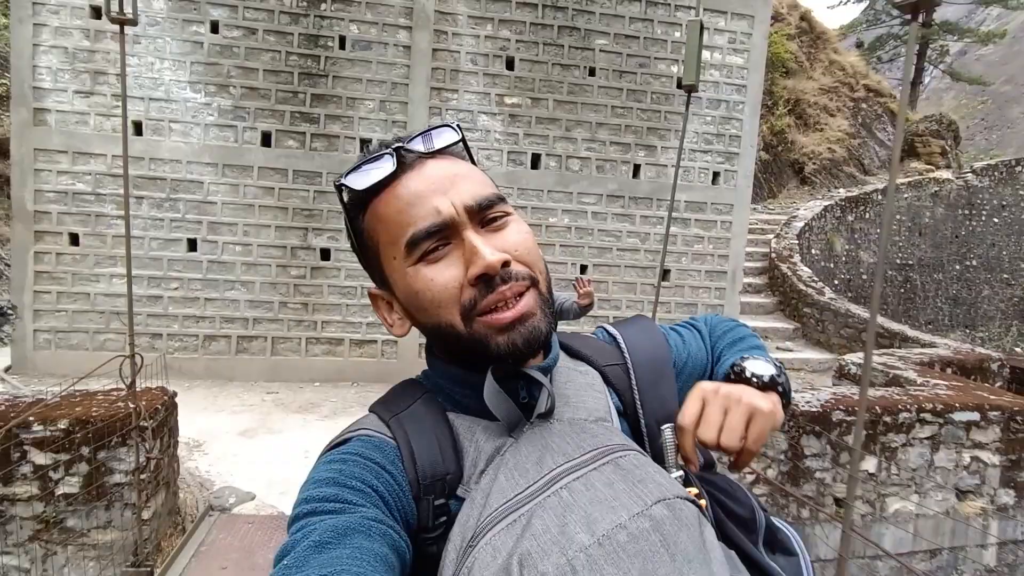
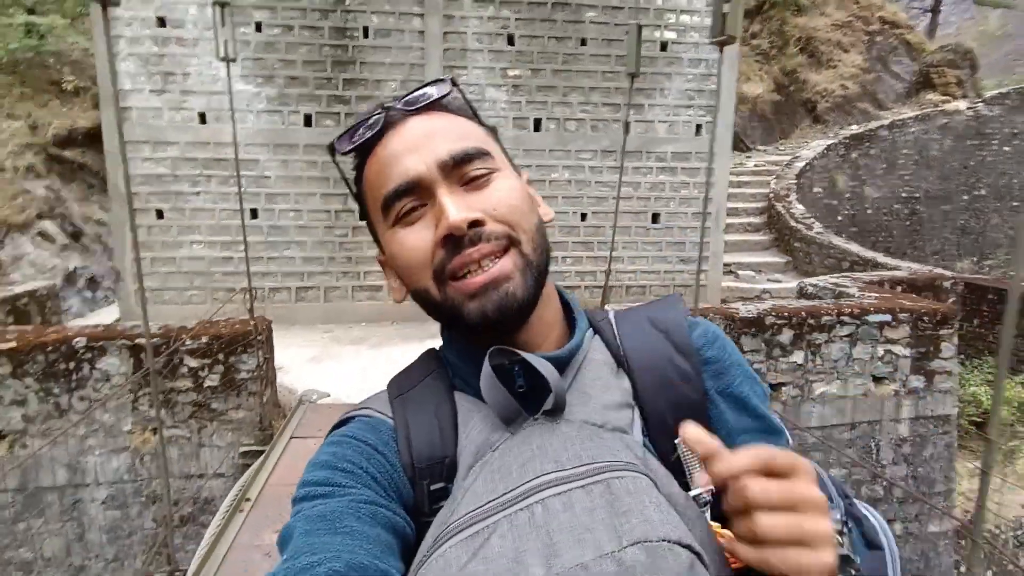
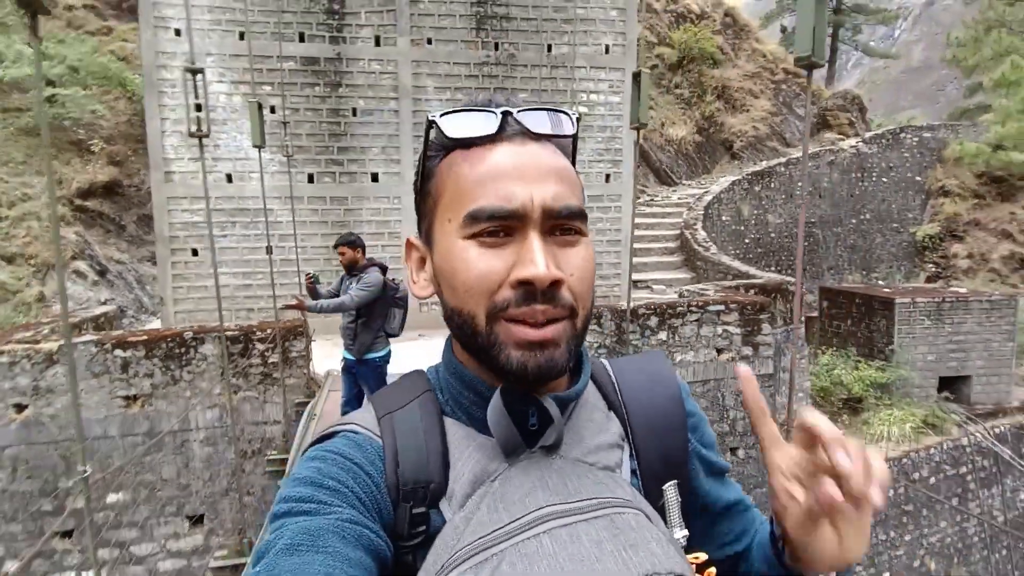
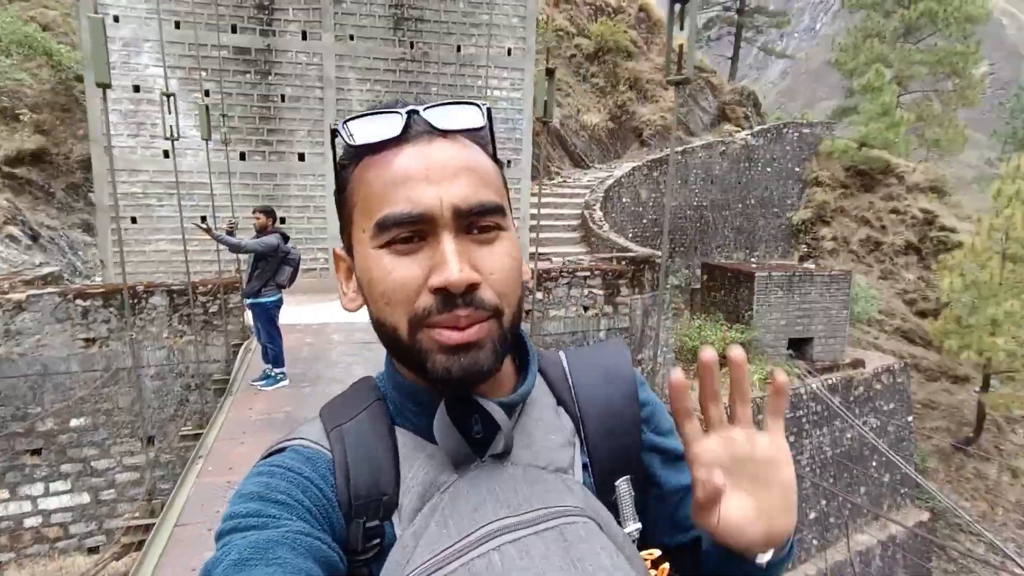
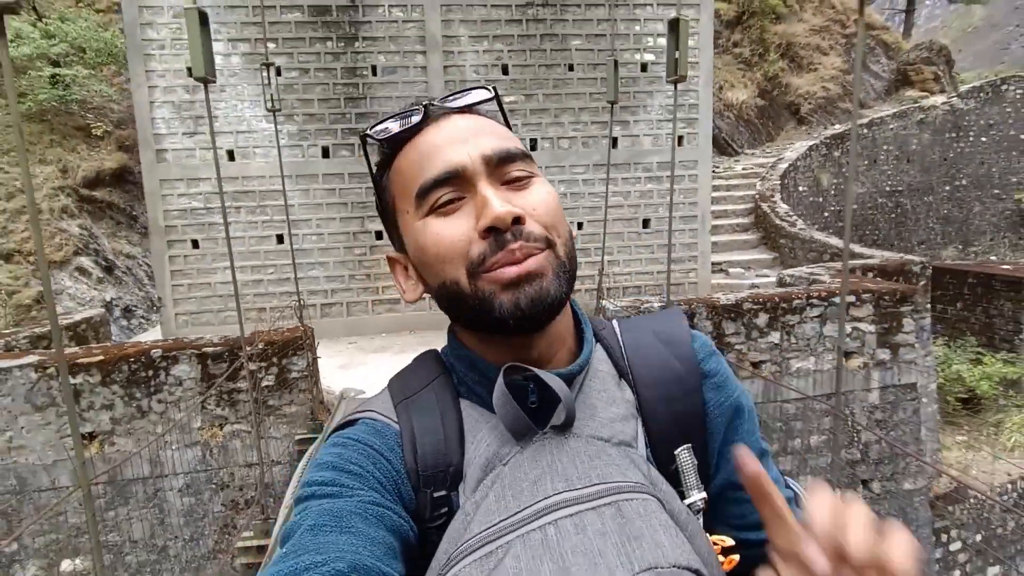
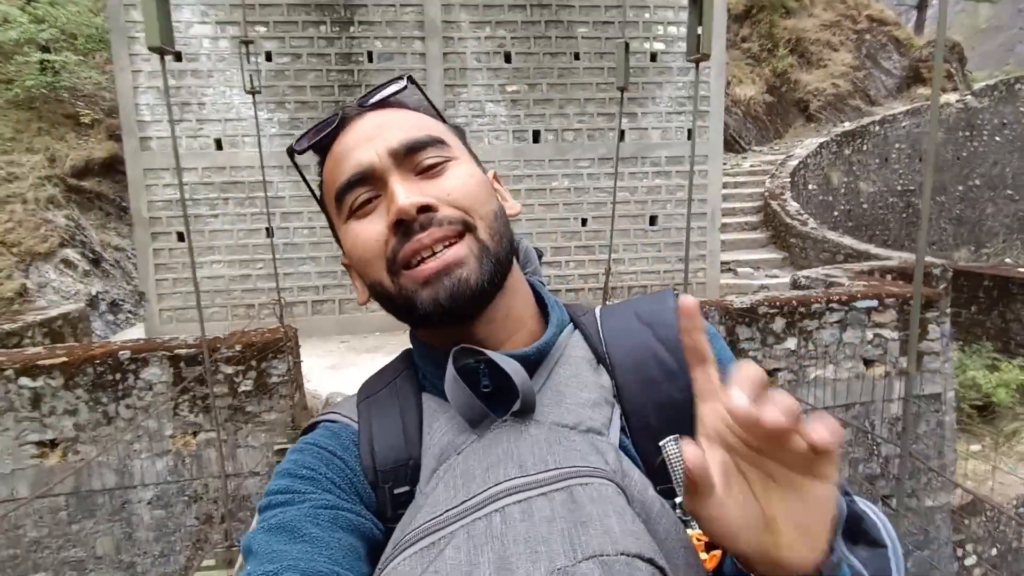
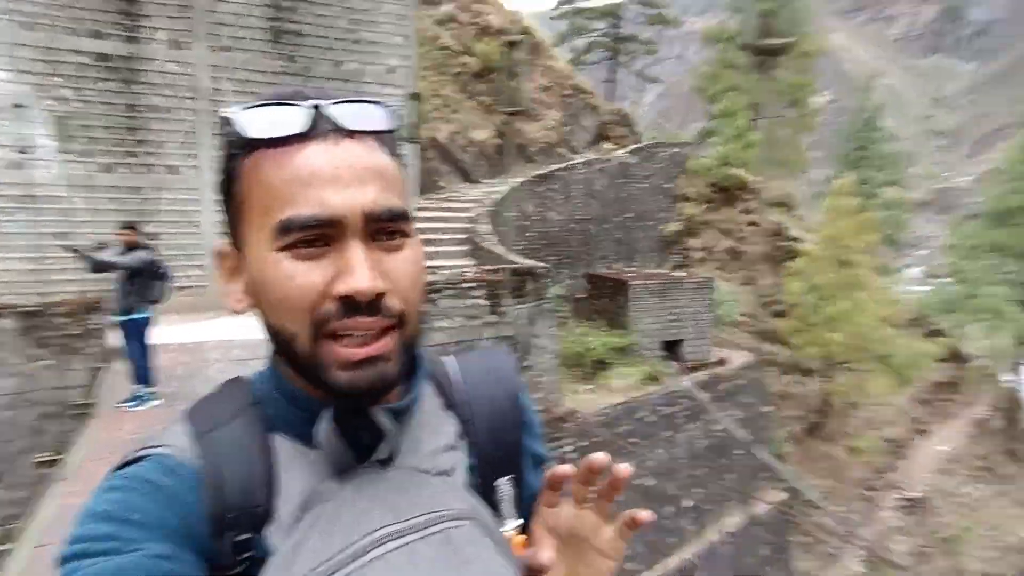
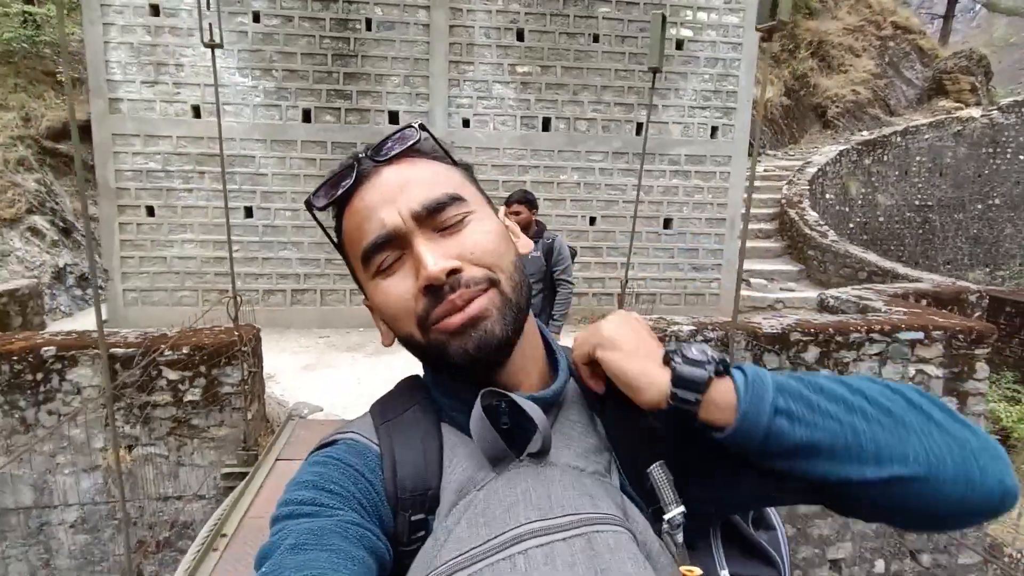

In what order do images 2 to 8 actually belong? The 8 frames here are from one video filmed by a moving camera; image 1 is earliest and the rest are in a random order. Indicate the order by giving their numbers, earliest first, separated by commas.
8, 2, 6, 5, 3, 4, 7
